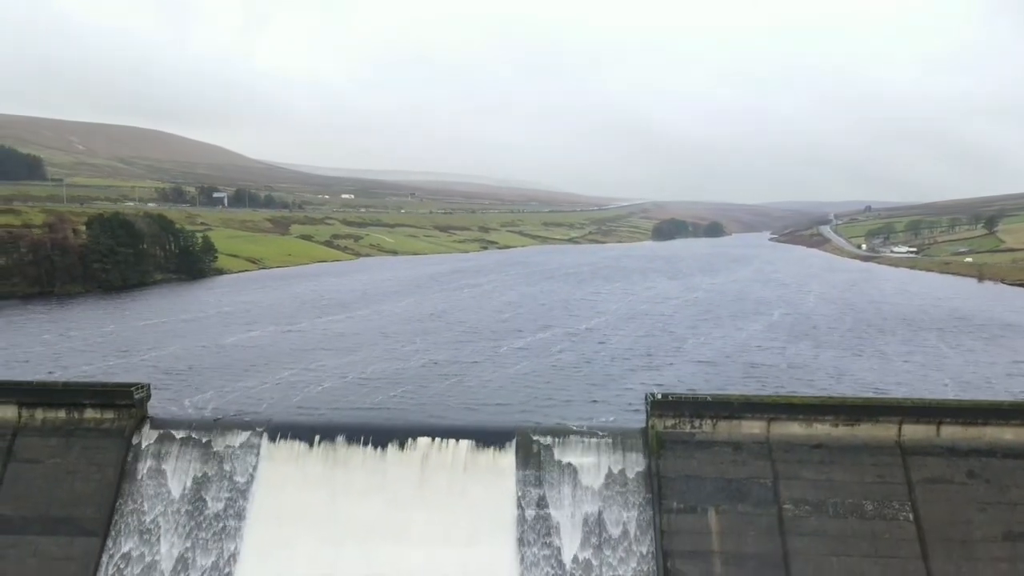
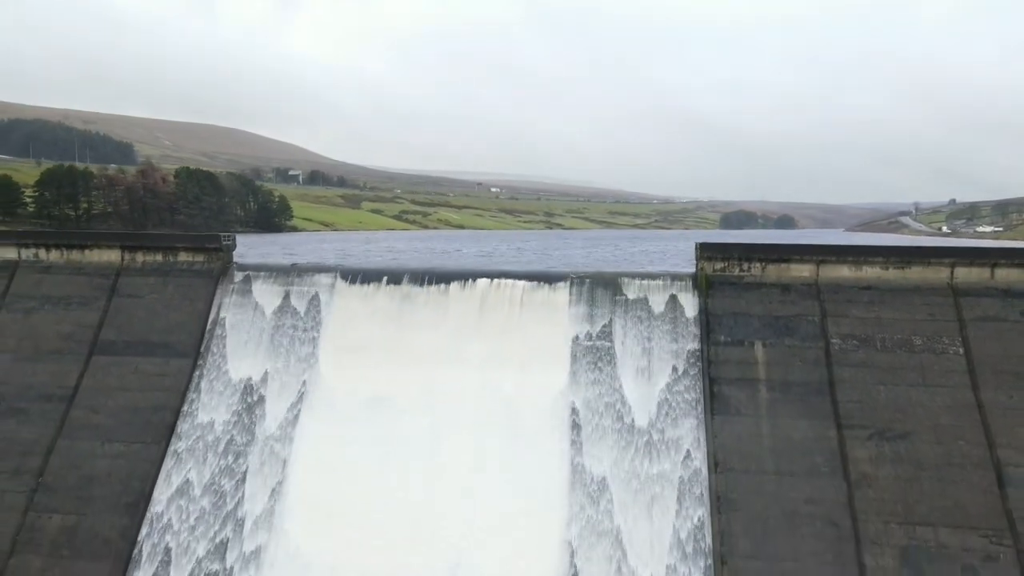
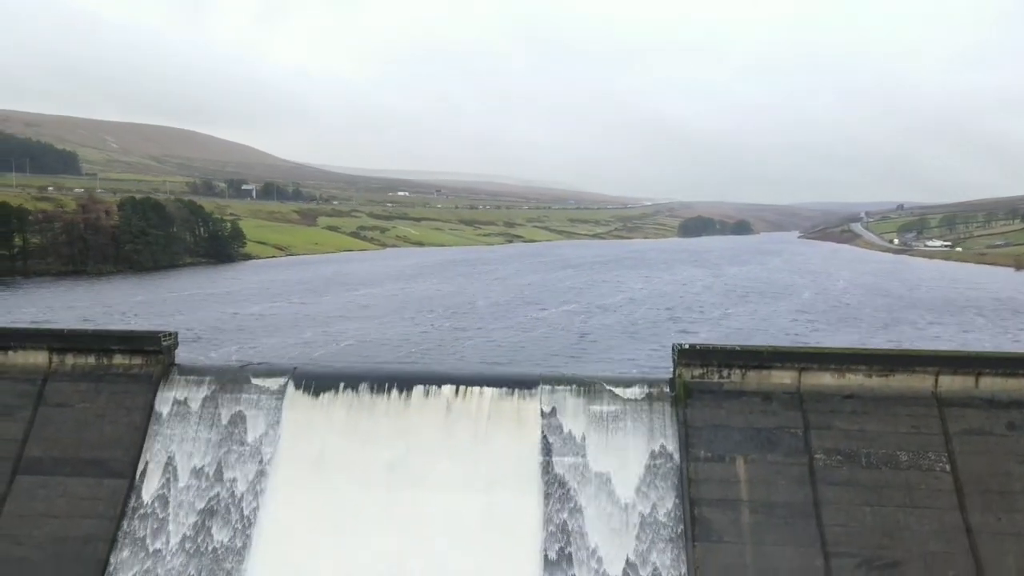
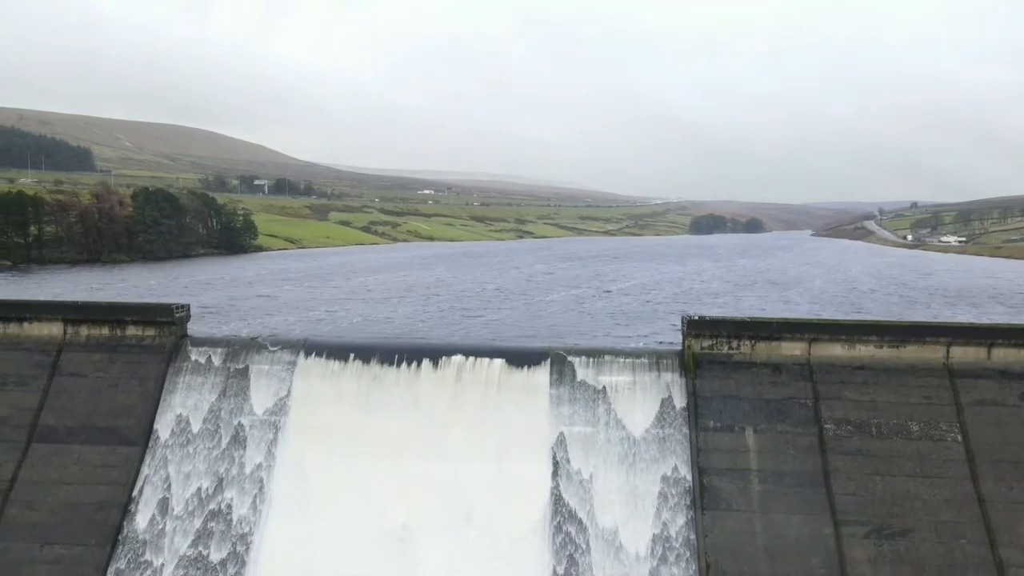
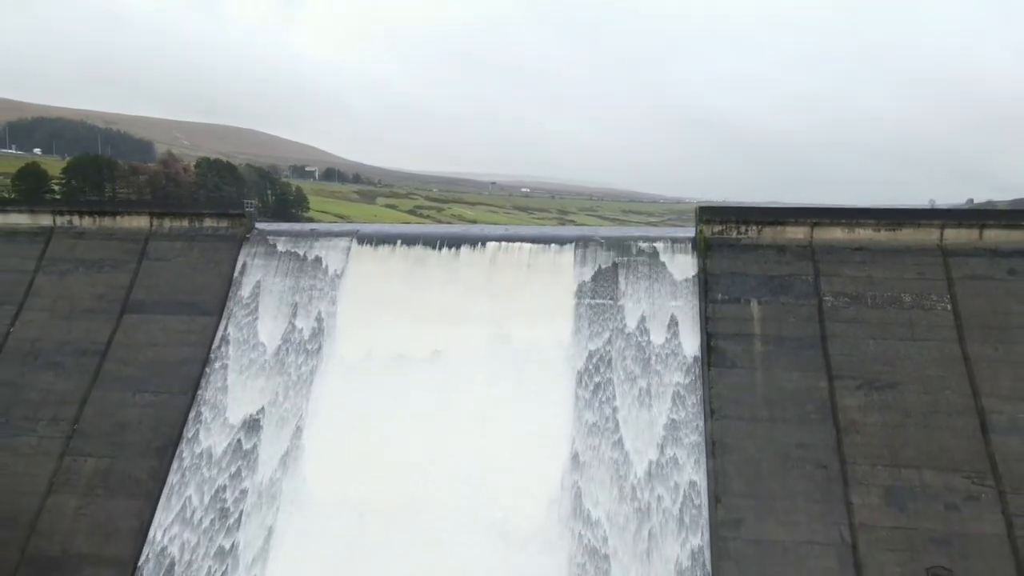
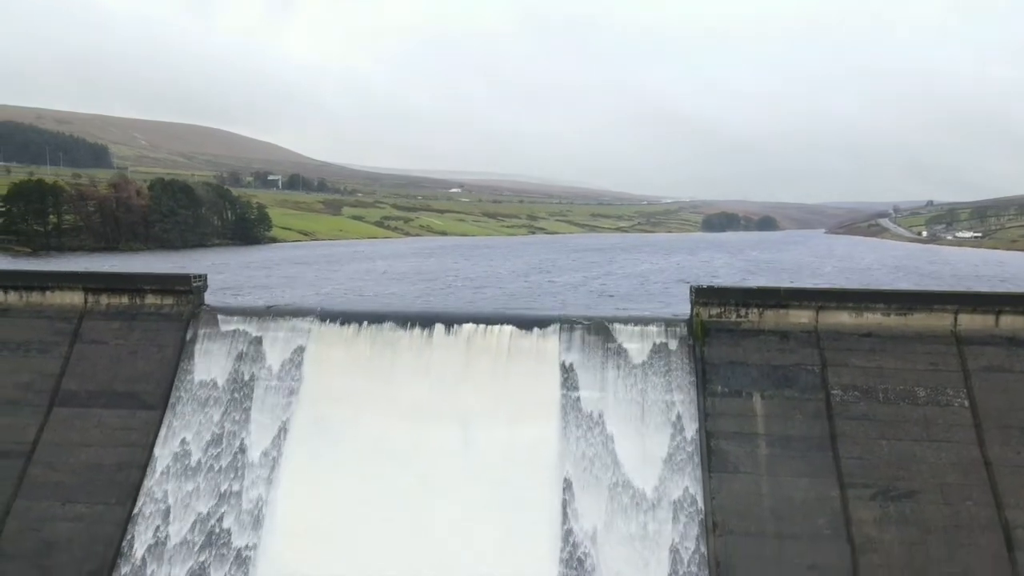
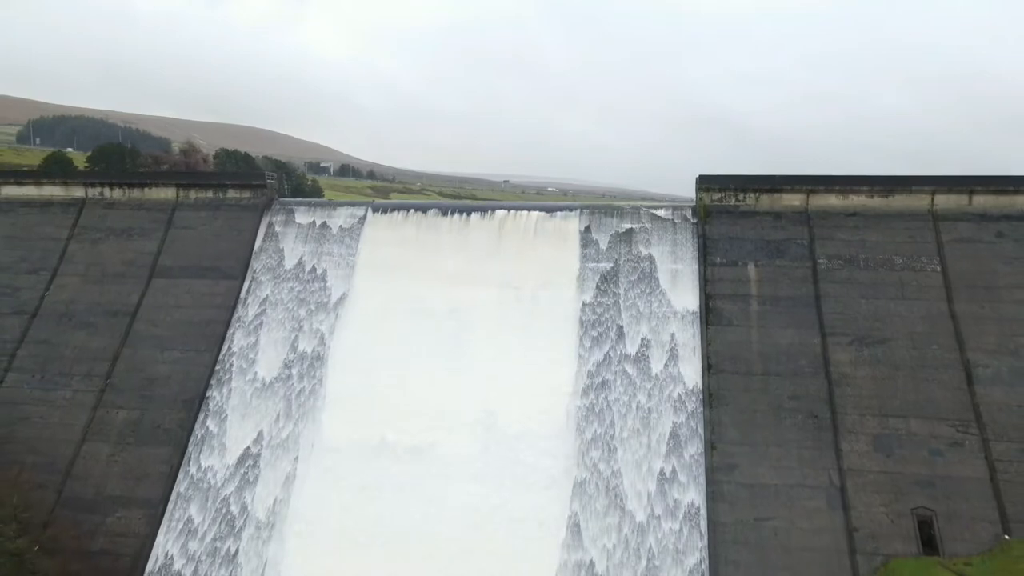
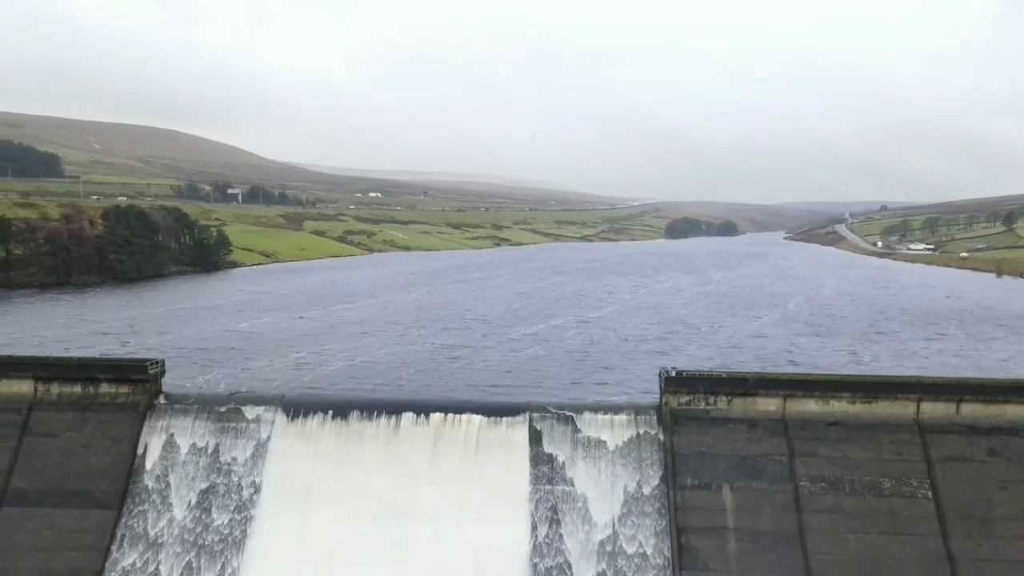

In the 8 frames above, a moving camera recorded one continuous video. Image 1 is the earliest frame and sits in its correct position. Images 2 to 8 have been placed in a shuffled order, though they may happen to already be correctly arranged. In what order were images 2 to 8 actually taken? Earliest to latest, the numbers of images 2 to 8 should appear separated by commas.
8, 3, 4, 6, 2, 5, 7
